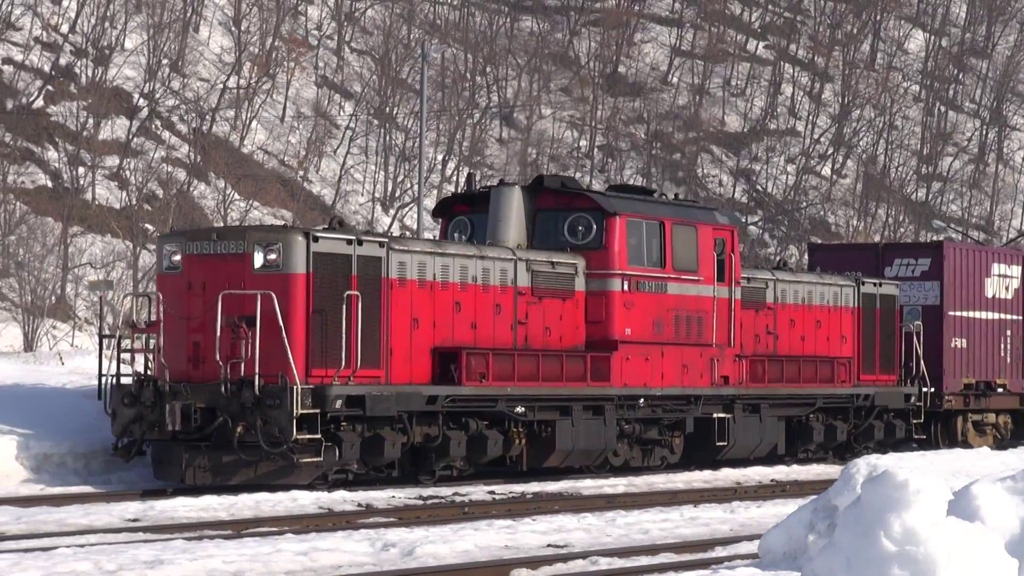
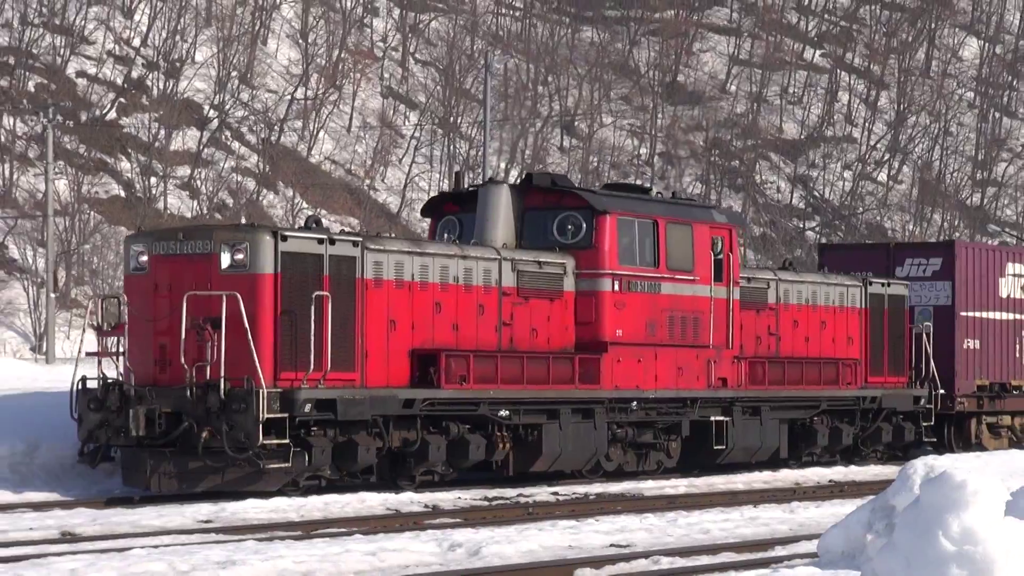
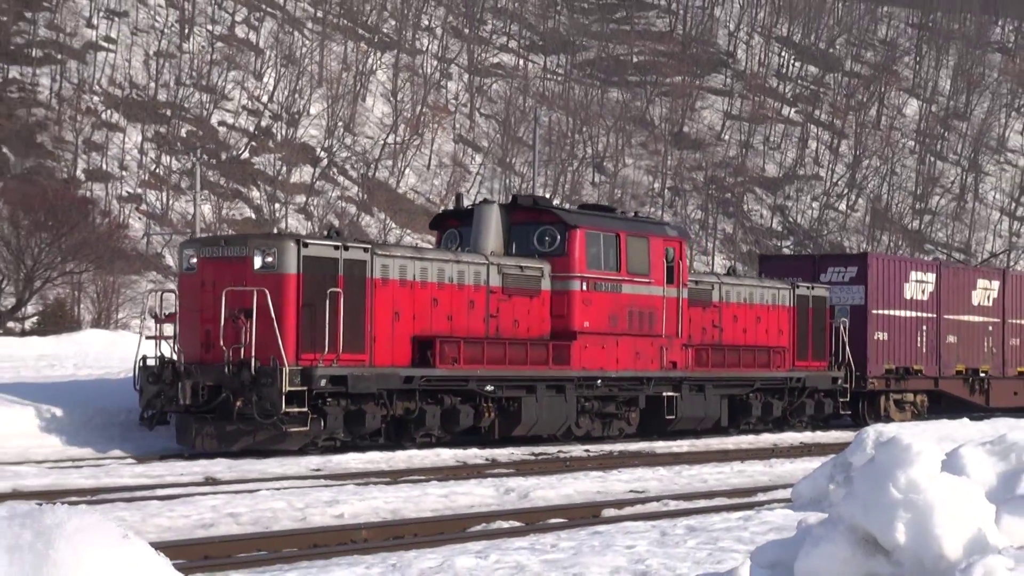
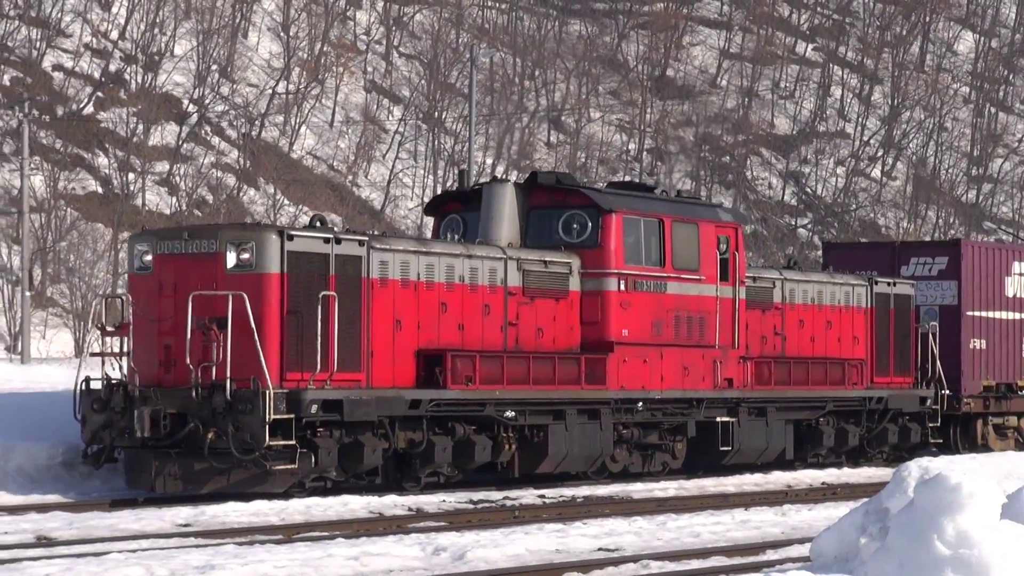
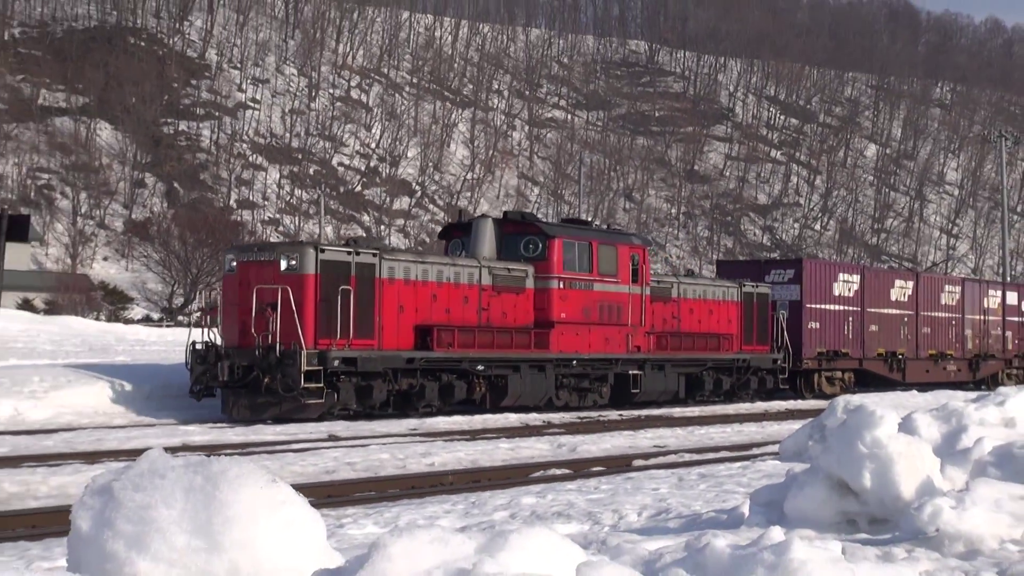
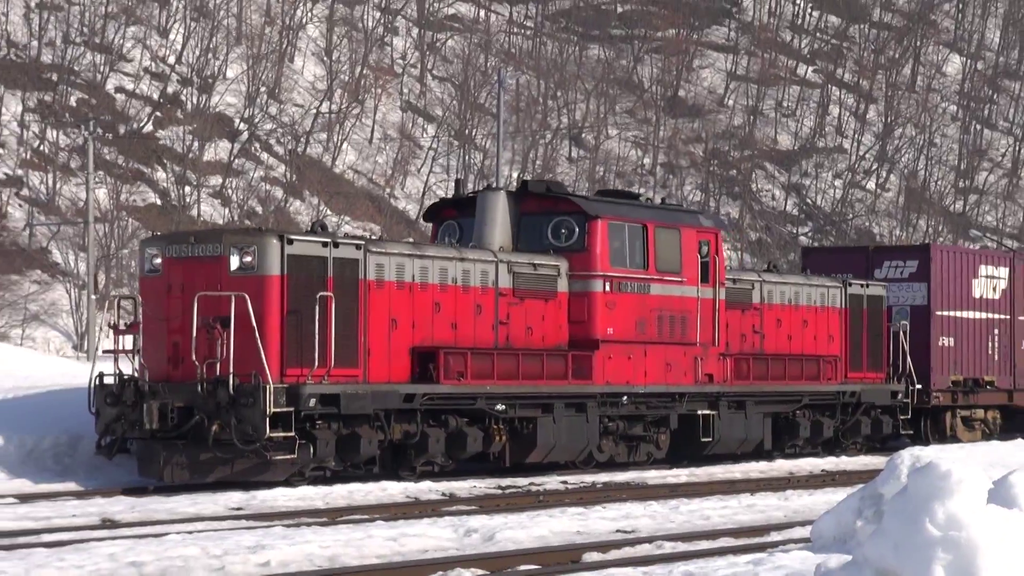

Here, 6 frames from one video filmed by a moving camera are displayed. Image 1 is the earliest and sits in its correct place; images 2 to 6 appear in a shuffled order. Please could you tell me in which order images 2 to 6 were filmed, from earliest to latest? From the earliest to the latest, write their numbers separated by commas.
4, 2, 6, 3, 5
